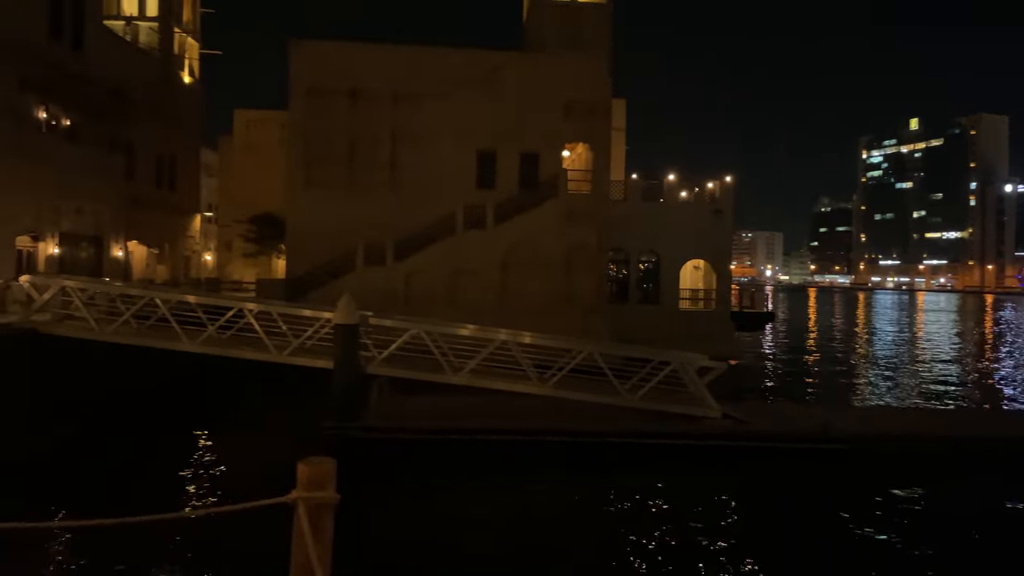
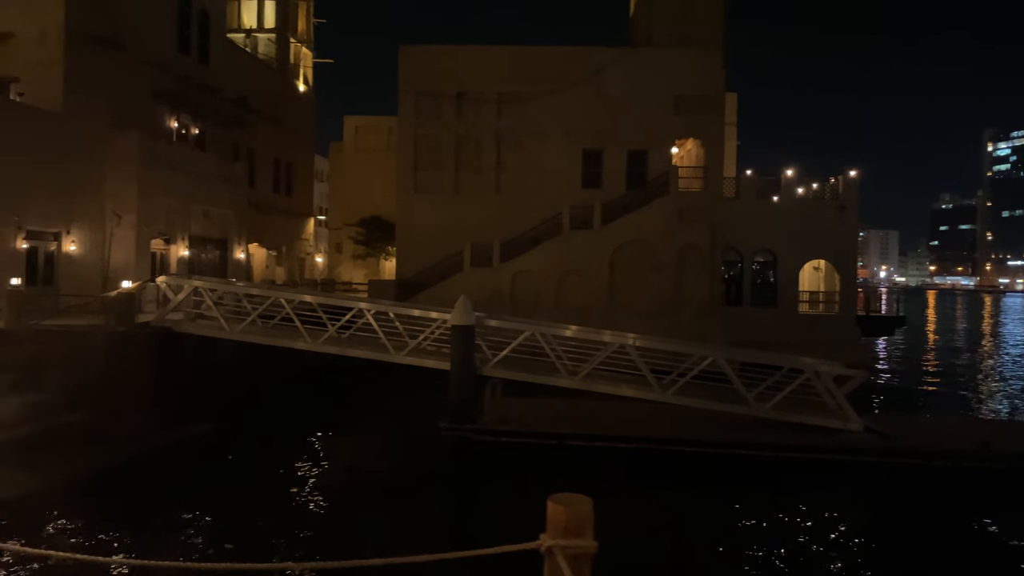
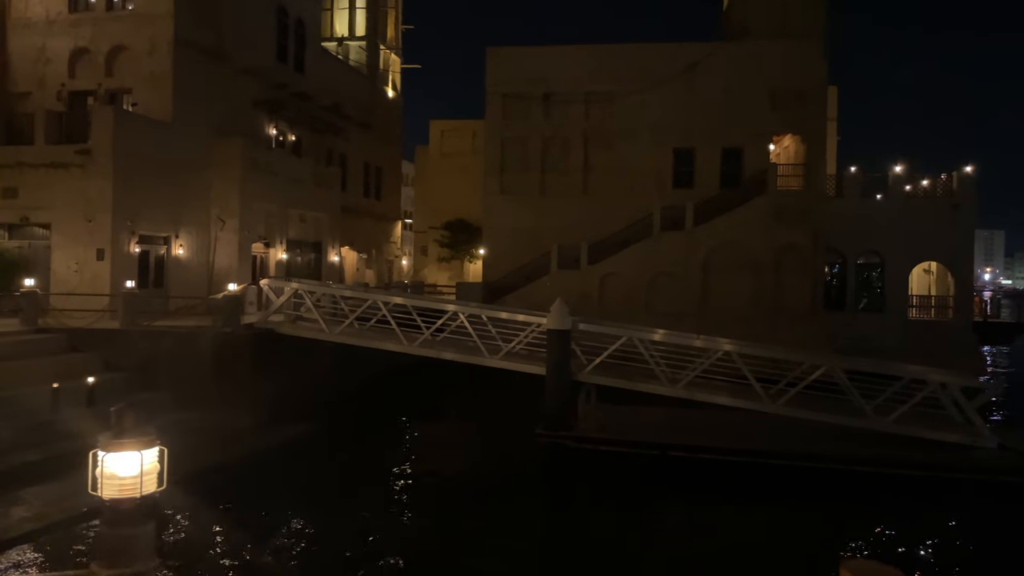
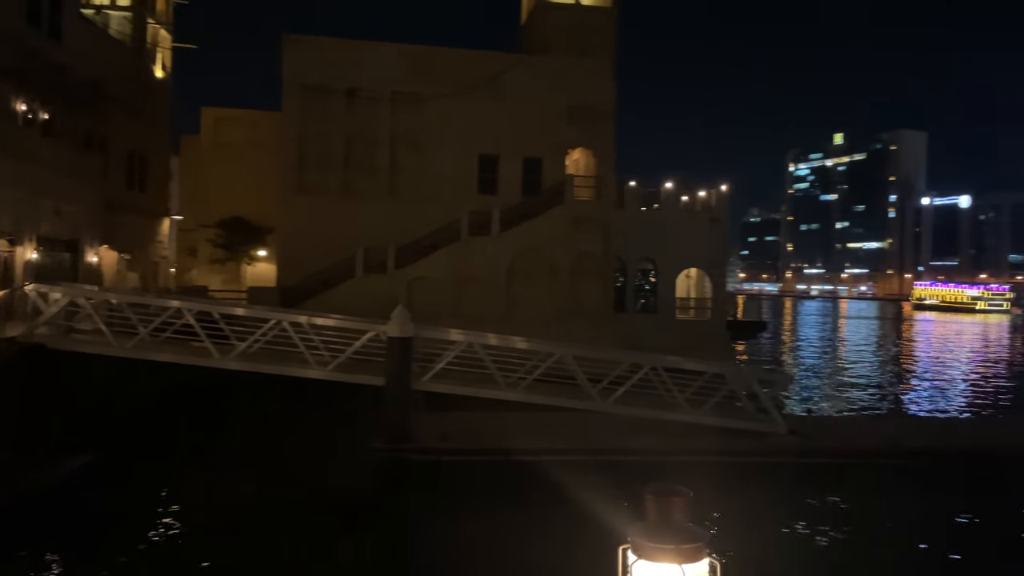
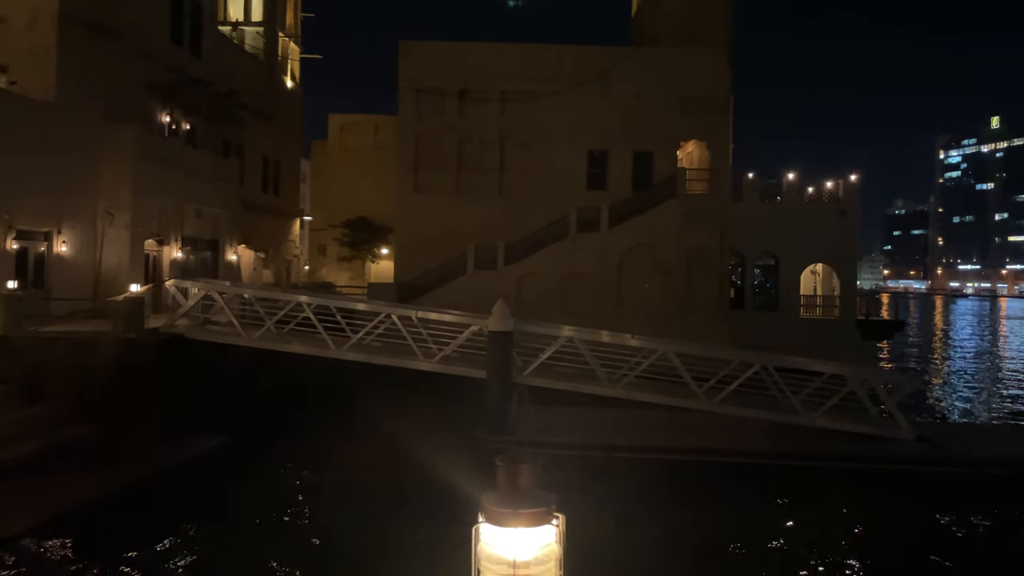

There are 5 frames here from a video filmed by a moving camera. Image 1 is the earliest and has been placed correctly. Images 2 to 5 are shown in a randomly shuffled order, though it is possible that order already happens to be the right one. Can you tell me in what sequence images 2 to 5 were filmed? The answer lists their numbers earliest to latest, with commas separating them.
2, 3, 5, 4
